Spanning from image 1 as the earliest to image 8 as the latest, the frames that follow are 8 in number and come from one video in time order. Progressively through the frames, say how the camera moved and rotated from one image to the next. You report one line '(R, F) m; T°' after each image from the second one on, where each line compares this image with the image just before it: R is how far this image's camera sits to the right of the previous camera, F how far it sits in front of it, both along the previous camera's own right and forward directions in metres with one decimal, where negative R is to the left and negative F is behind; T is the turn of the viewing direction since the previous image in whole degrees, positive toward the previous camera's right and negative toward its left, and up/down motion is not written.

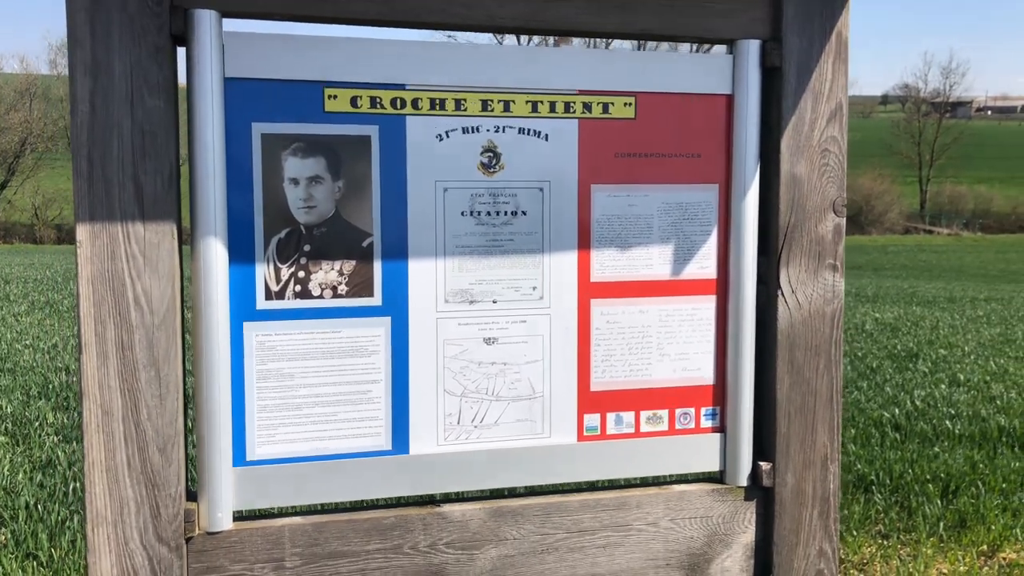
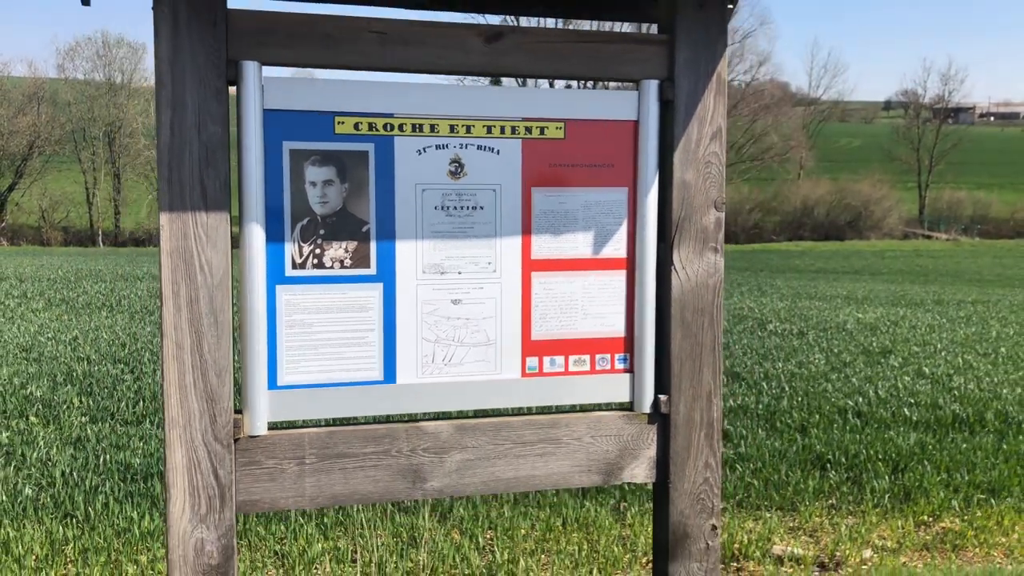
(+0.1, -0.6) m; 0°
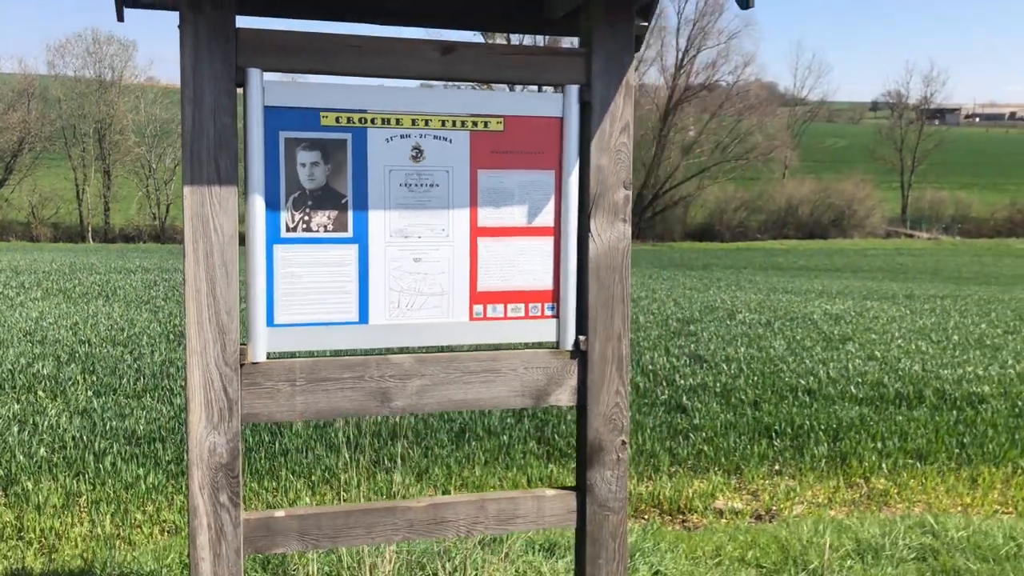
(+0.1, -0.6) m; +1°
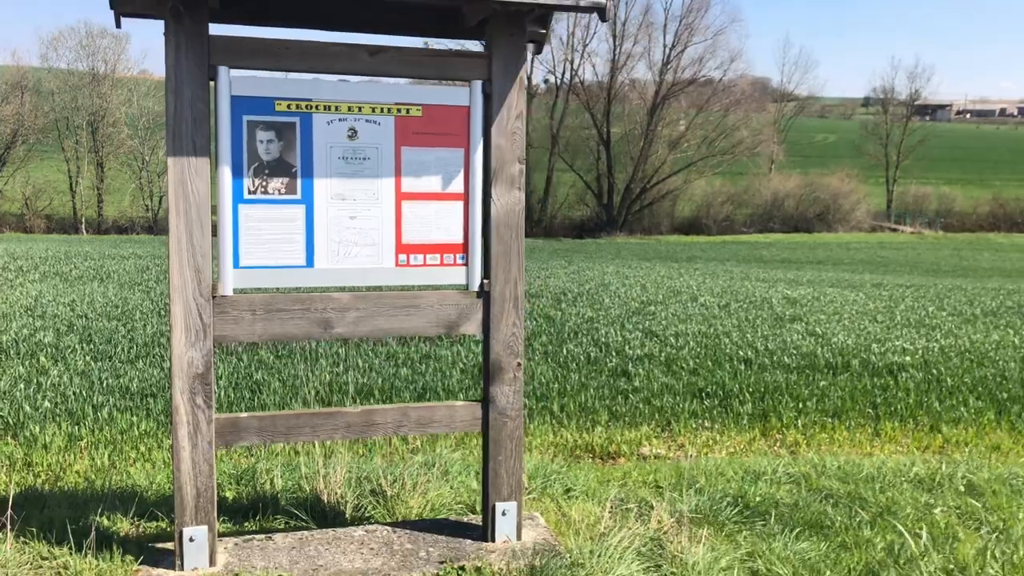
(+0.3, -0.8) m; 0°
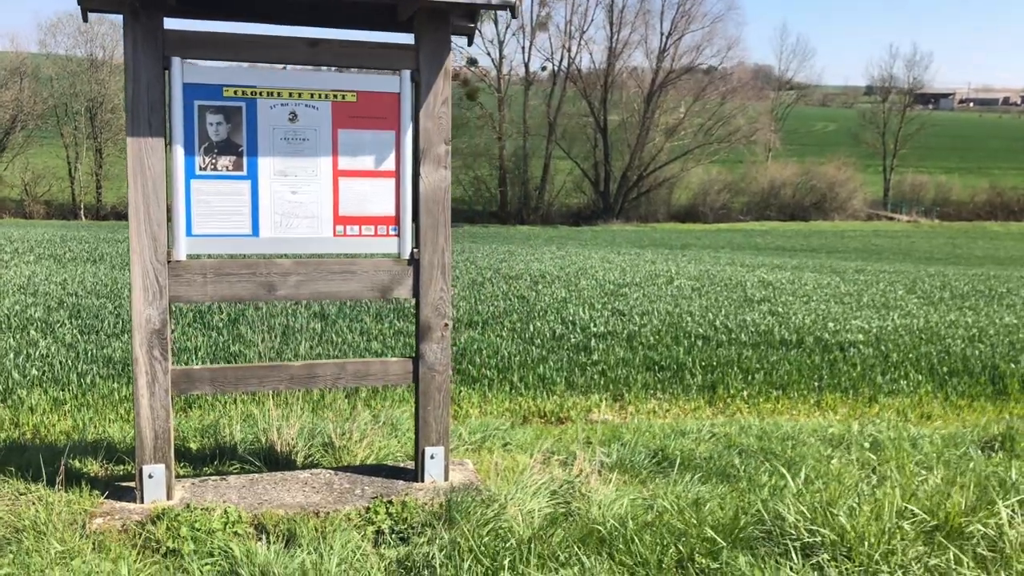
(+0.4, -0.5) m; 0°
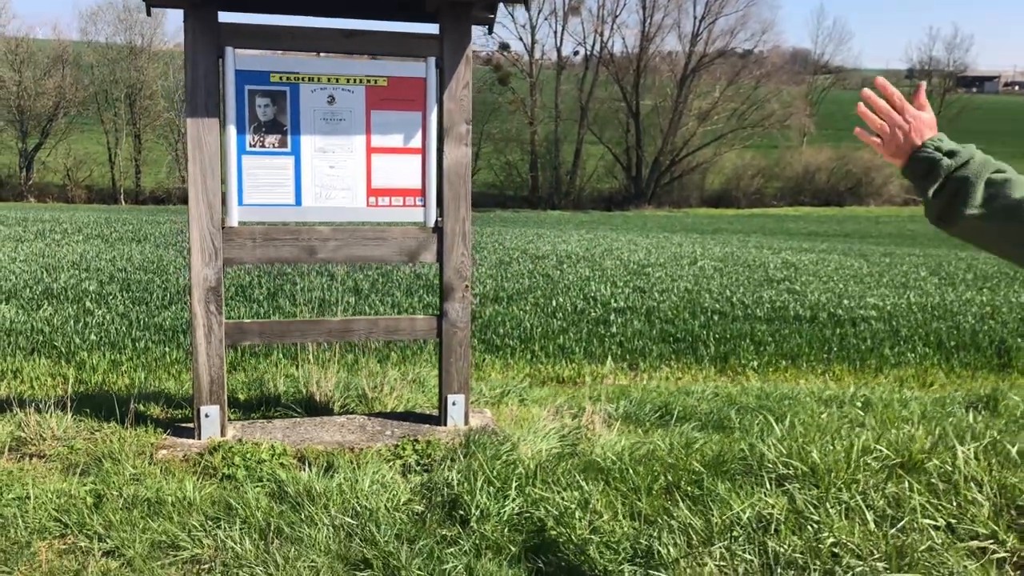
(+0.1, -0.5) m; -2°
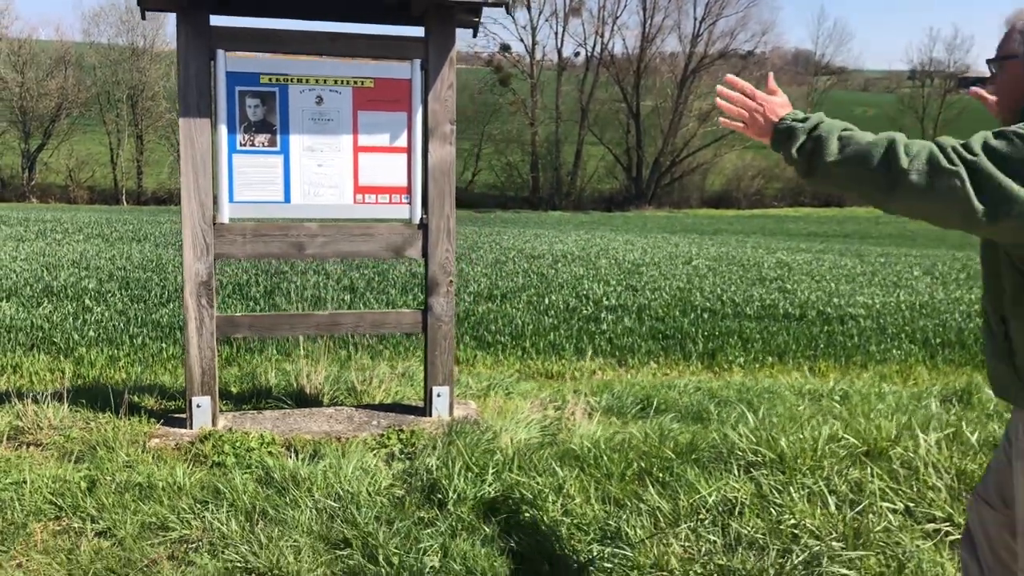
(+0.1, -0.2) m; 0°
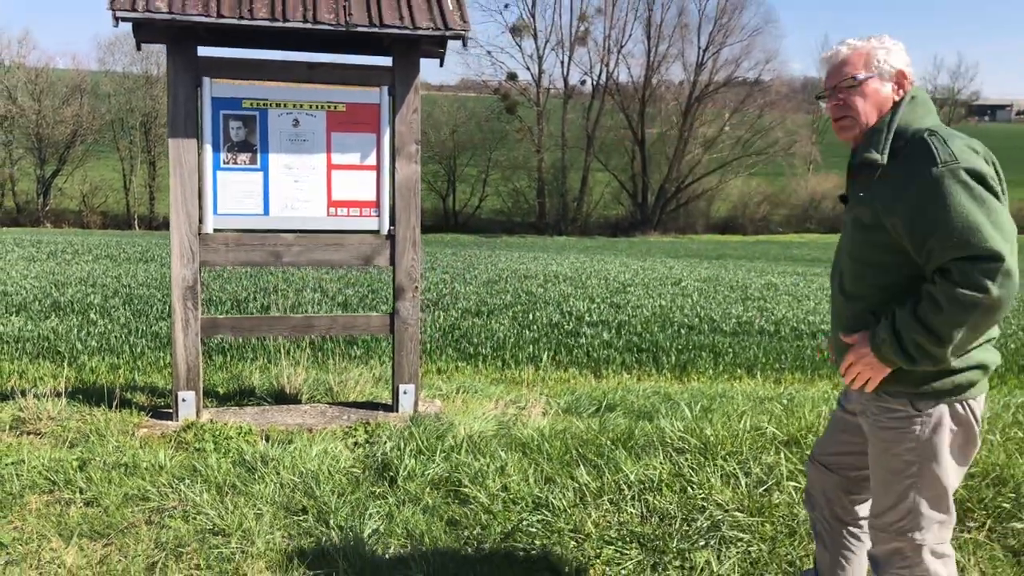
(+0.3, -0.5) m; -1°
